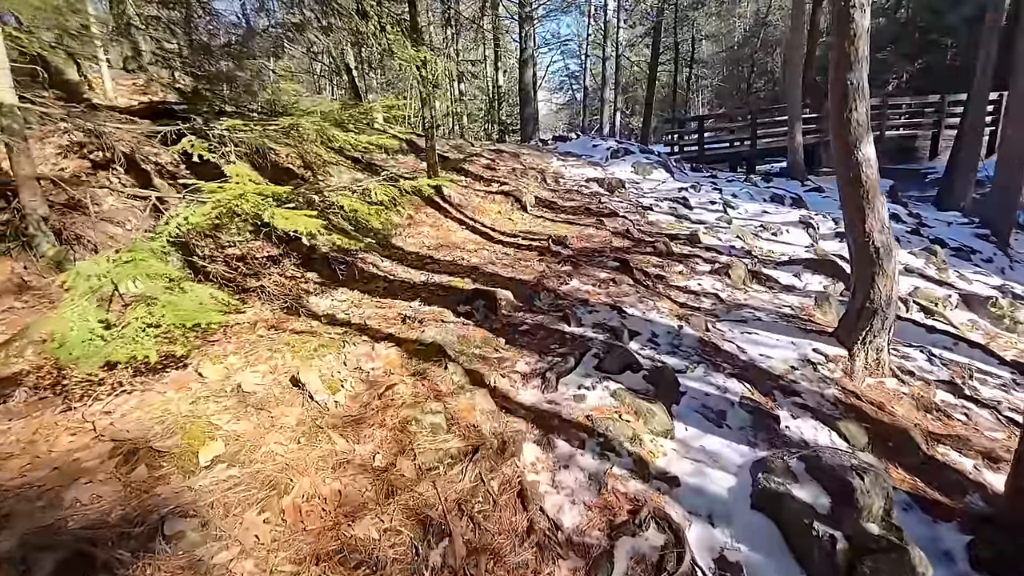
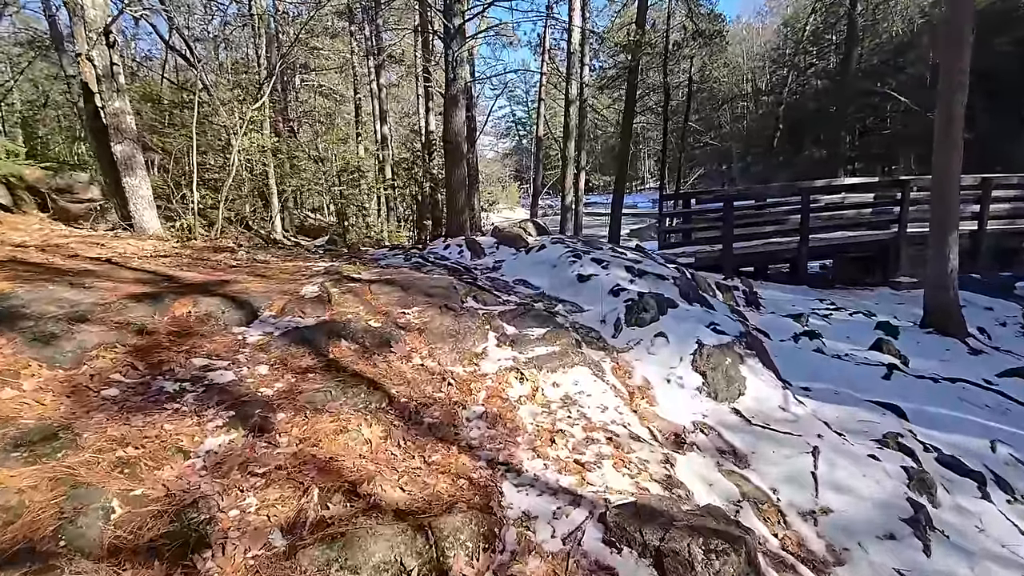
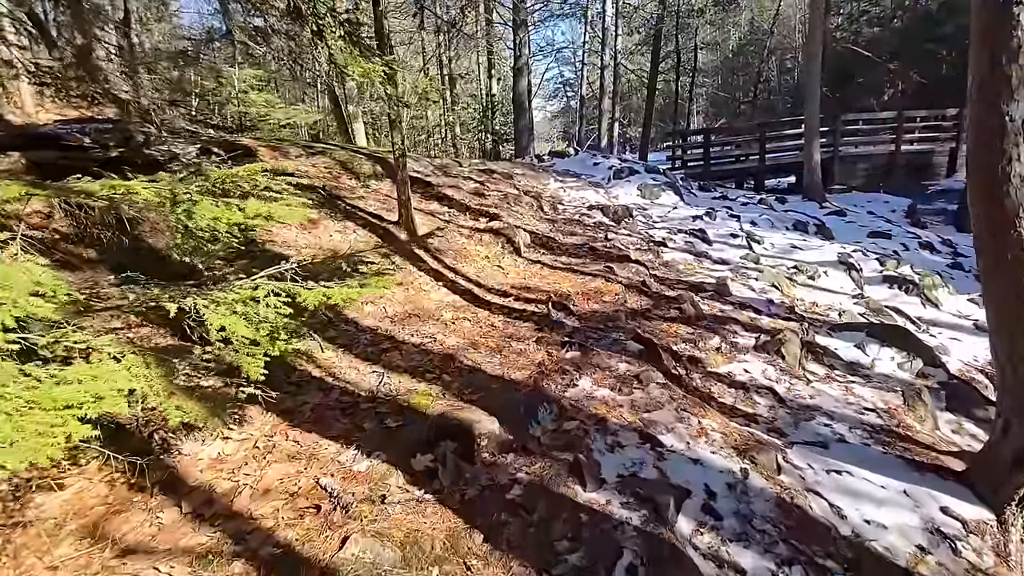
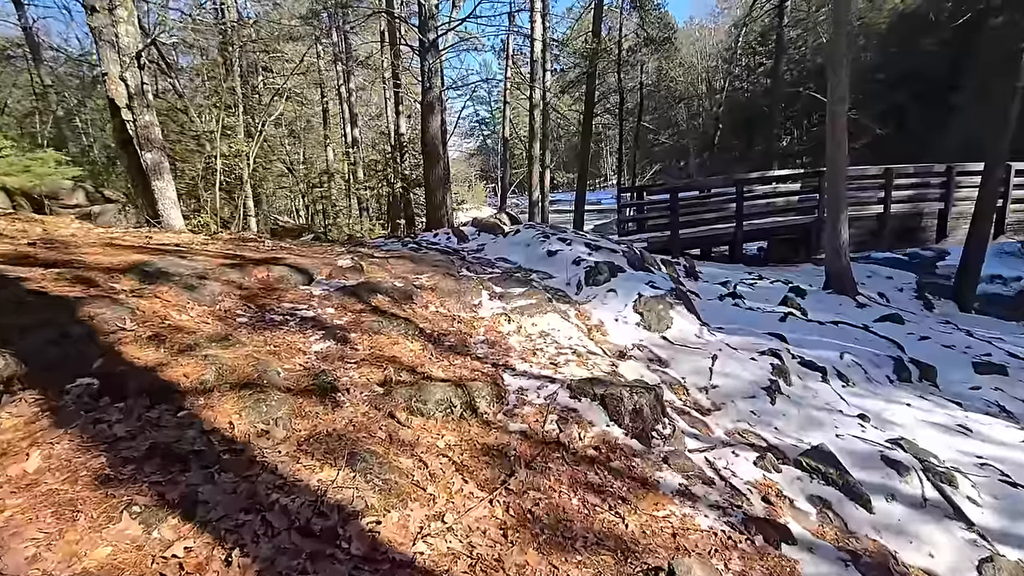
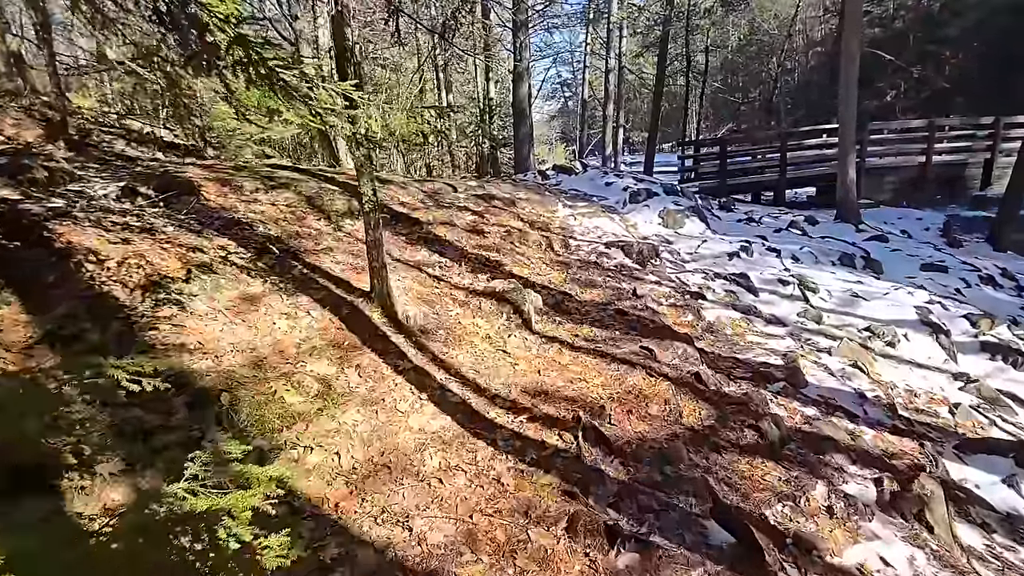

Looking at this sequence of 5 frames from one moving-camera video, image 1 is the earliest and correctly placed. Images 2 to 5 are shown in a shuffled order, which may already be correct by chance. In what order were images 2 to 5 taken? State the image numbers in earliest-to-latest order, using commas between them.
3, 5, 4, 2
